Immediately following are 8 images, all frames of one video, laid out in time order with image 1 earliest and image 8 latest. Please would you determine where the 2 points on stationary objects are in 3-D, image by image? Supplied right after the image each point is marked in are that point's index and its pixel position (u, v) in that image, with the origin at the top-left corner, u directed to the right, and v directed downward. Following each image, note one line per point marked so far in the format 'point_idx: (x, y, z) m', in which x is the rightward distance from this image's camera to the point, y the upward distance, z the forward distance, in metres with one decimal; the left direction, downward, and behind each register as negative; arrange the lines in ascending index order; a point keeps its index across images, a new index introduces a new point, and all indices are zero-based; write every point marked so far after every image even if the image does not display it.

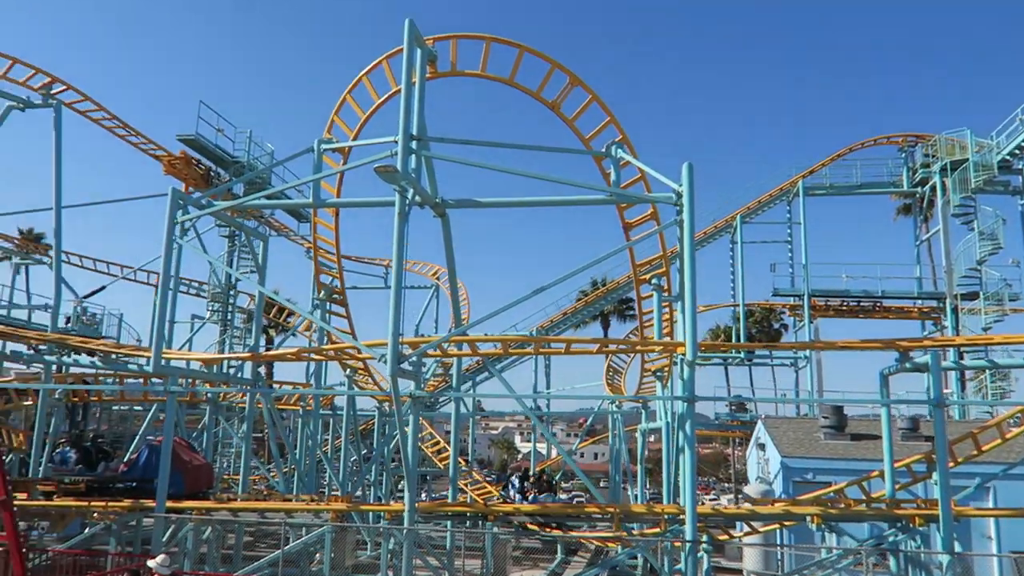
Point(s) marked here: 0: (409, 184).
0: (-1.1, +1.1, +7.5) m
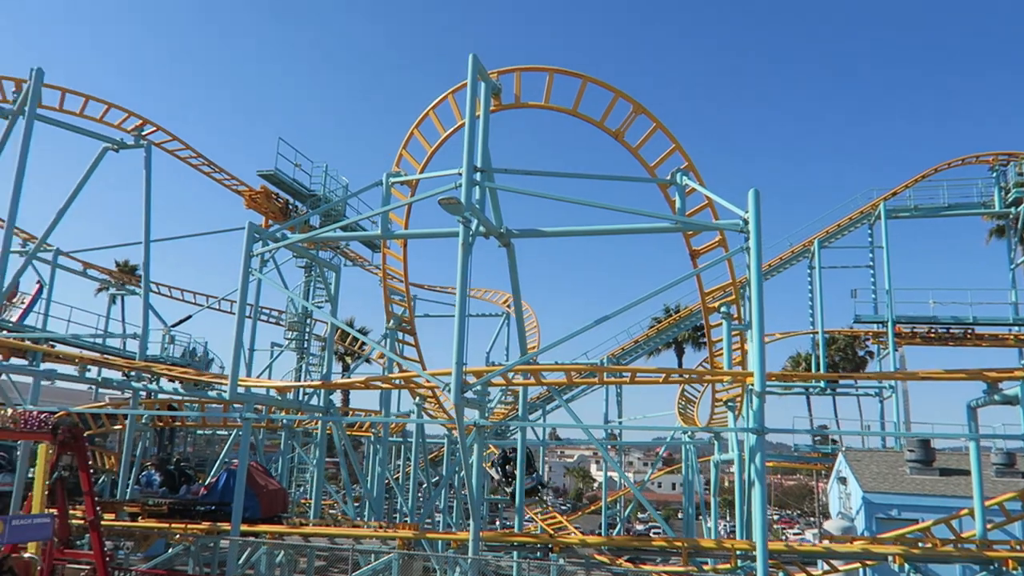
0: (-0.4, +0.8, +7.6) m
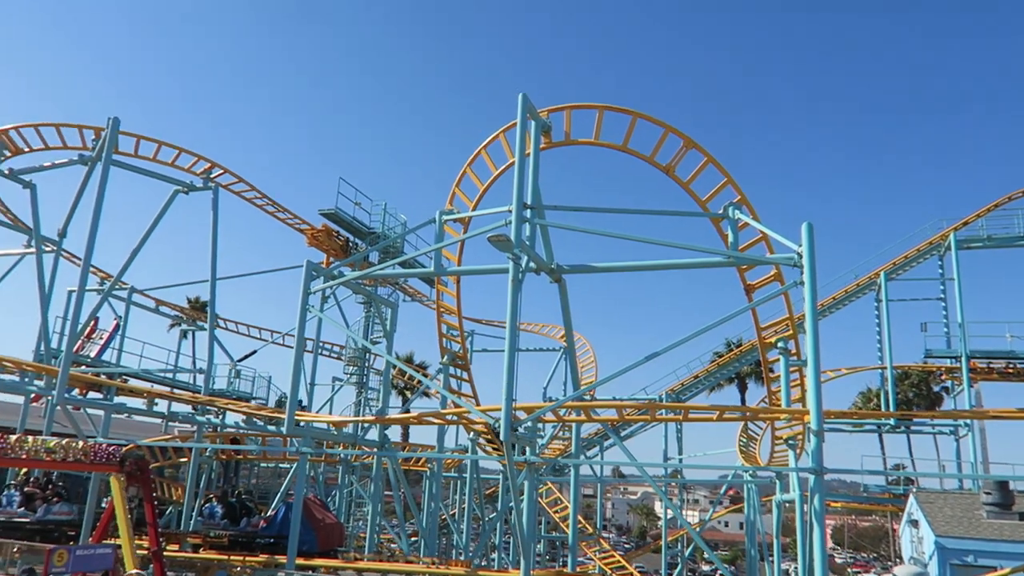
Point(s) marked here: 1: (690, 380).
0: (+0.1, +0.4, +7.7) m
1: (+4.8, -2.5, +19.7) m
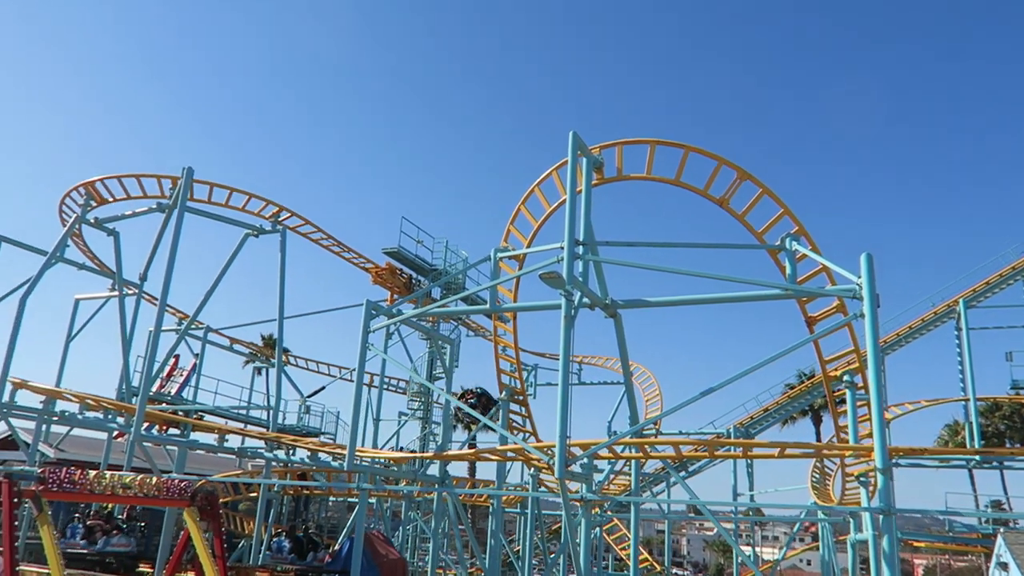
0: (+0.7, 0.0, +7.7) m
1: (+6.5, -3.3, +19.1) m
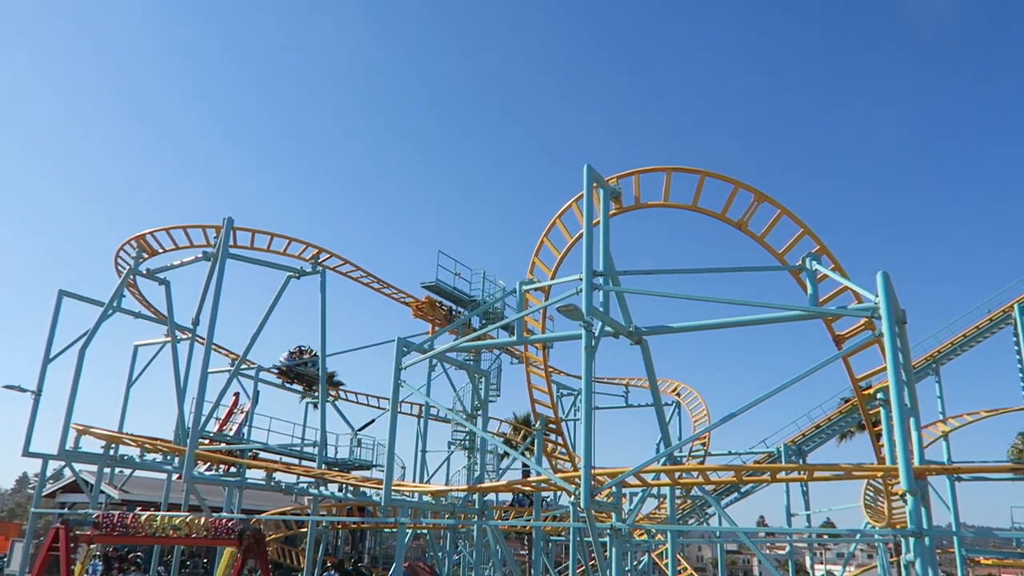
0: (+0.9, -0.3, +7.8) m
1: (+7.7, -3.6, +18.7) m
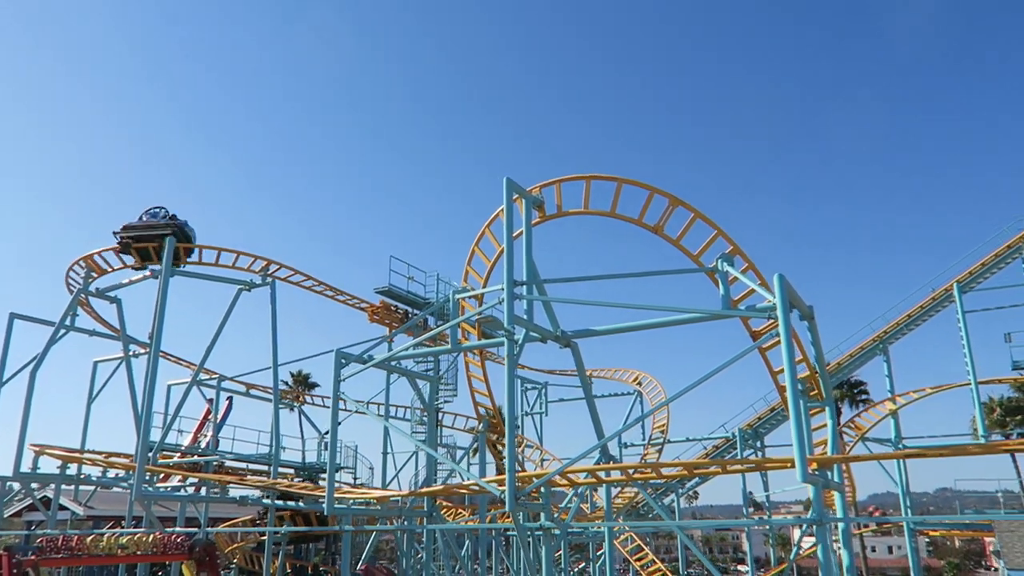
0: (0.0, -0.4, +8.1) m
1: (+6.7, -3.3, +19.2) m
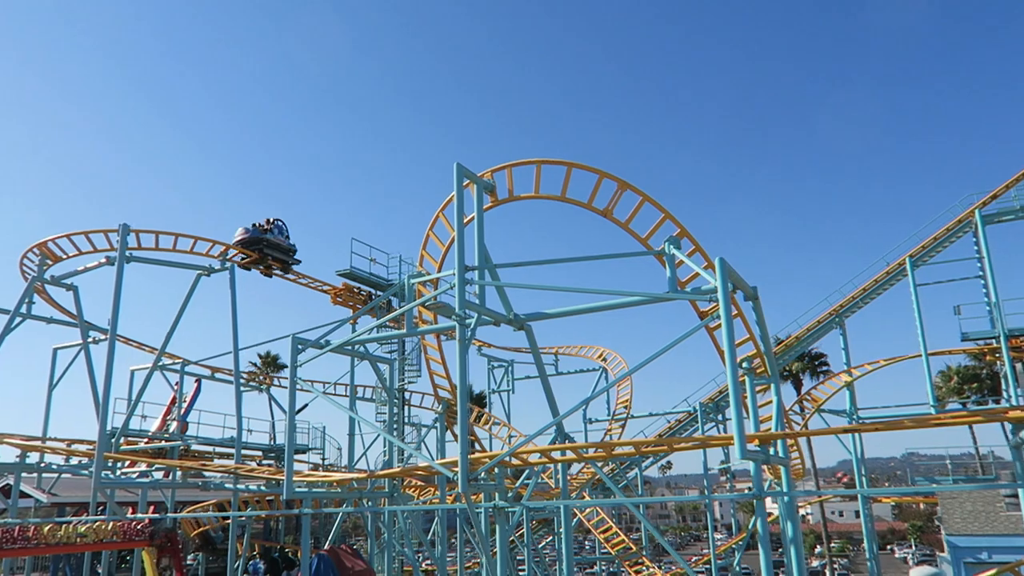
0: (-0.5, -0.3, +8.2) m
1: (+5.8, -2.6, +19.6) m
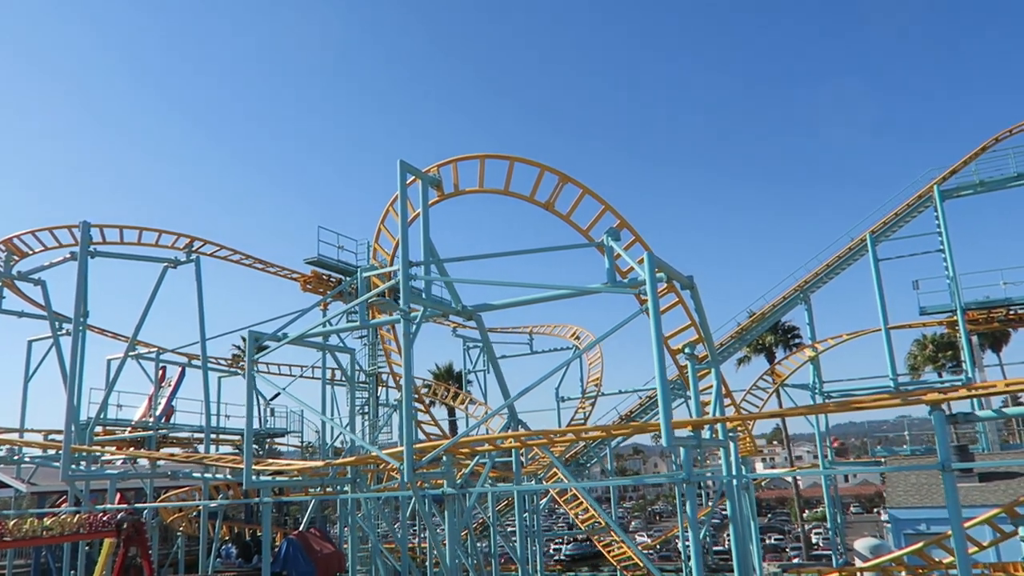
0: (-1.2, -0.2, +8.5) m
1: (+5.1, -2.0, +19.9) m
